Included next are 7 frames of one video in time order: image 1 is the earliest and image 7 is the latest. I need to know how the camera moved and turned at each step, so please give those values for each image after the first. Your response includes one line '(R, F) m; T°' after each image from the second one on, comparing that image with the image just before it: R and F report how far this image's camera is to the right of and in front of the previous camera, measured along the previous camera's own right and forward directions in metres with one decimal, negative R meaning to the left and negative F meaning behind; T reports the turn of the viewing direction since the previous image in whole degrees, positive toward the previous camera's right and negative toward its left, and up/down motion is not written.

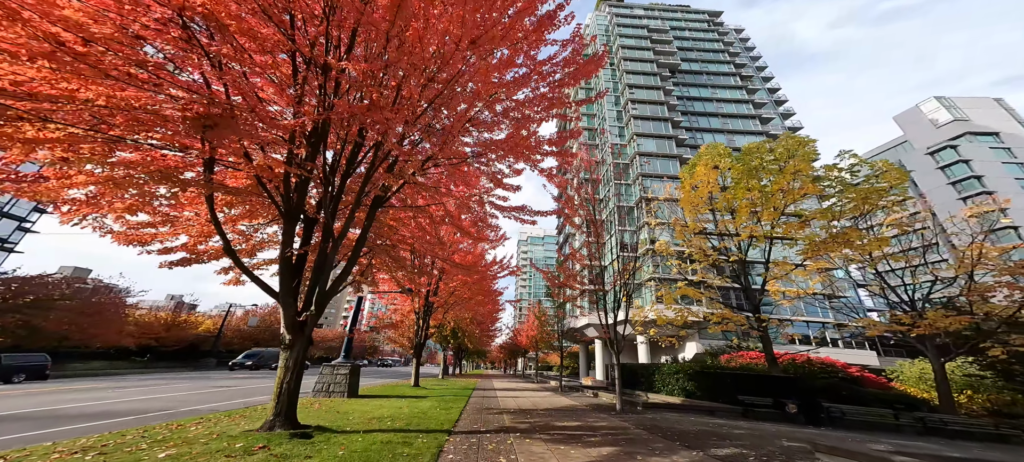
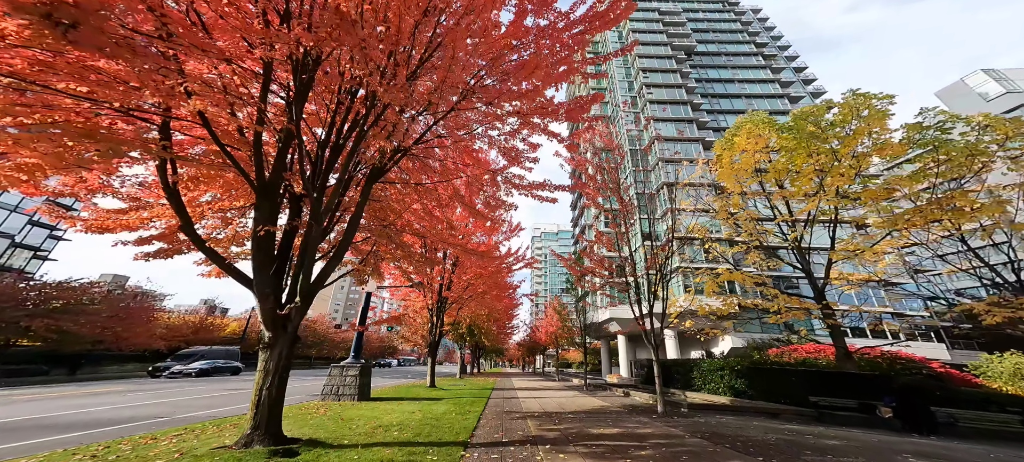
(-0.1, +1.1) m; -2°
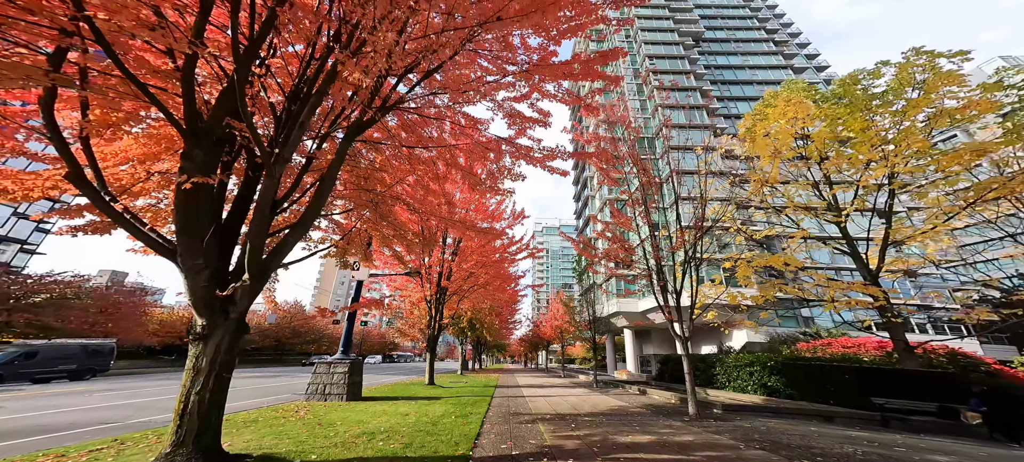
(-0.1, +1.1) m; 0°
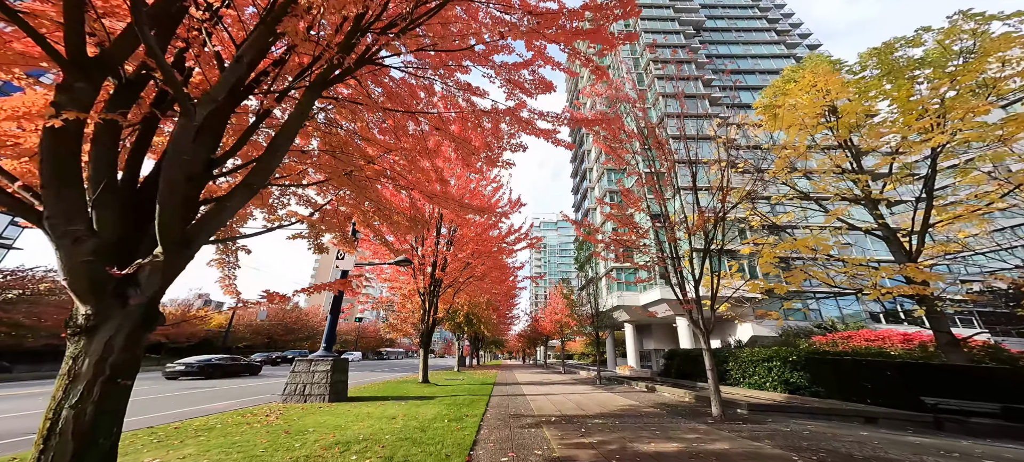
(-0.1, +0.9) m; +1°
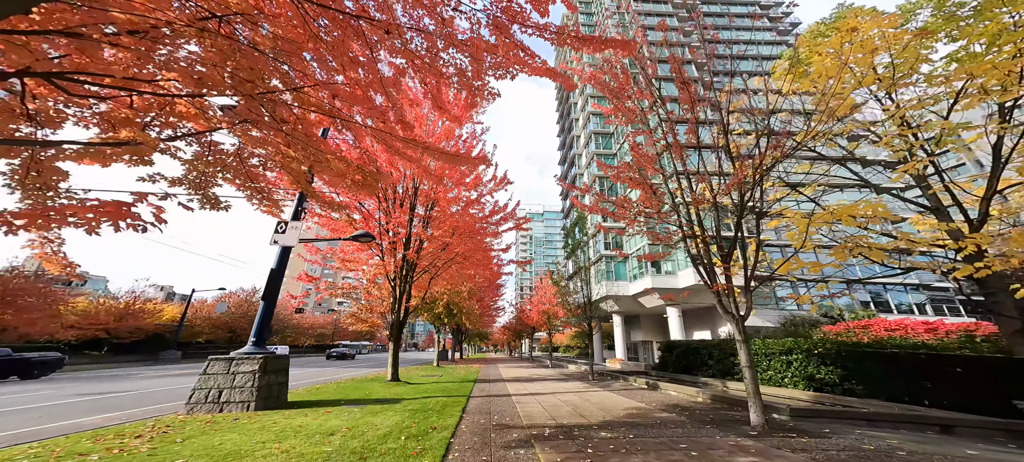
(0.0, +1.6) m; +3°
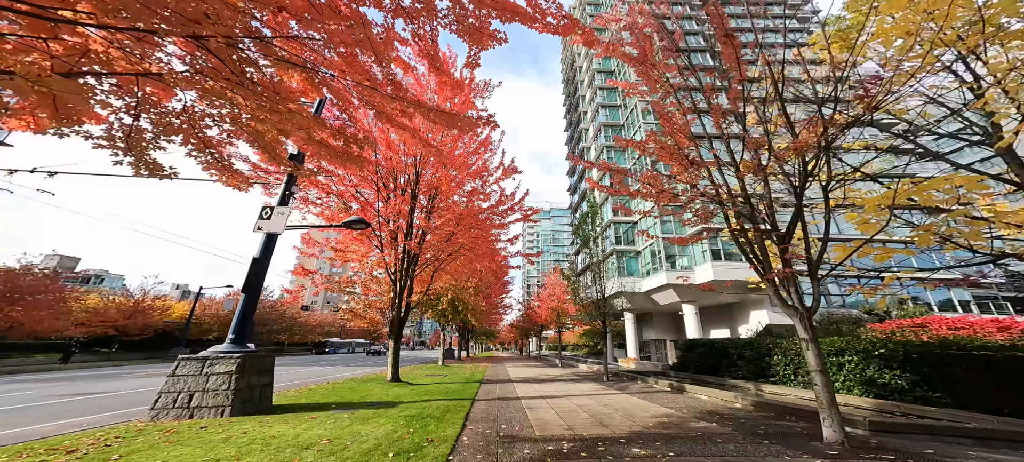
(-0.1, +0.9) m; -1°
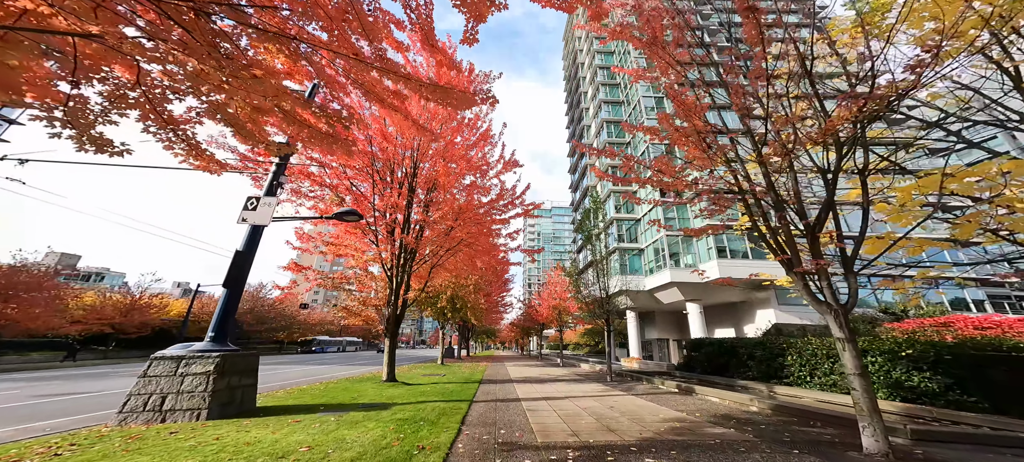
(0.0, +0.4) m; 0°
